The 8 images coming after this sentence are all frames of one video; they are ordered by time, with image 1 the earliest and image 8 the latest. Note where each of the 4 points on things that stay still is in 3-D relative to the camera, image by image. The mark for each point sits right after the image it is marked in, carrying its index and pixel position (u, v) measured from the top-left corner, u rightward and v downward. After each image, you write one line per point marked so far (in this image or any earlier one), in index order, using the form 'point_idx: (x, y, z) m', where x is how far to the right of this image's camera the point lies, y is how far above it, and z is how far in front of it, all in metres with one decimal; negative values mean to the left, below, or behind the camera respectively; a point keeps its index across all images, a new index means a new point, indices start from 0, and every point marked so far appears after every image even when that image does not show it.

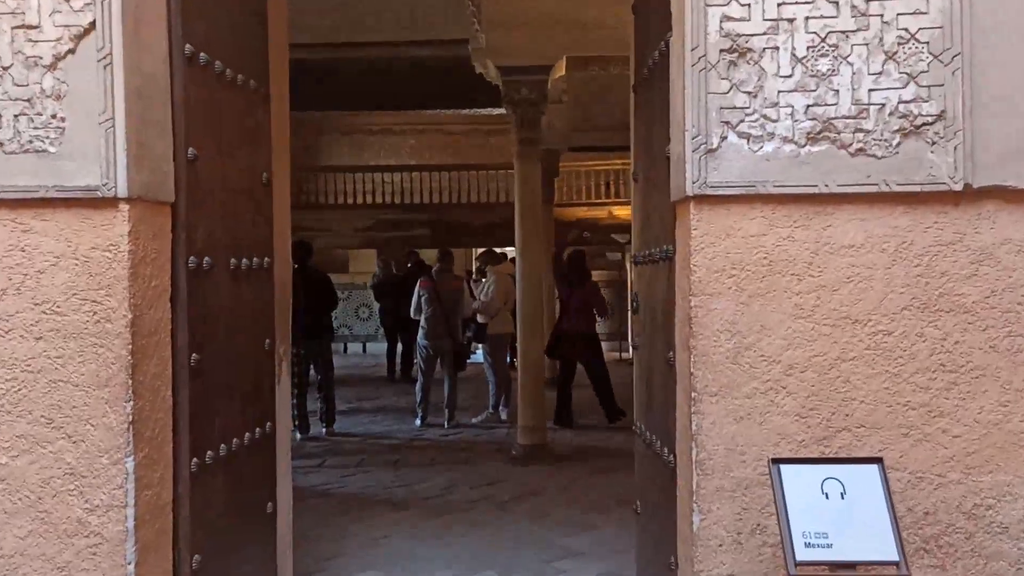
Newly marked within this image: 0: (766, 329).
0: (+0.6, -0.1, +2.2) m
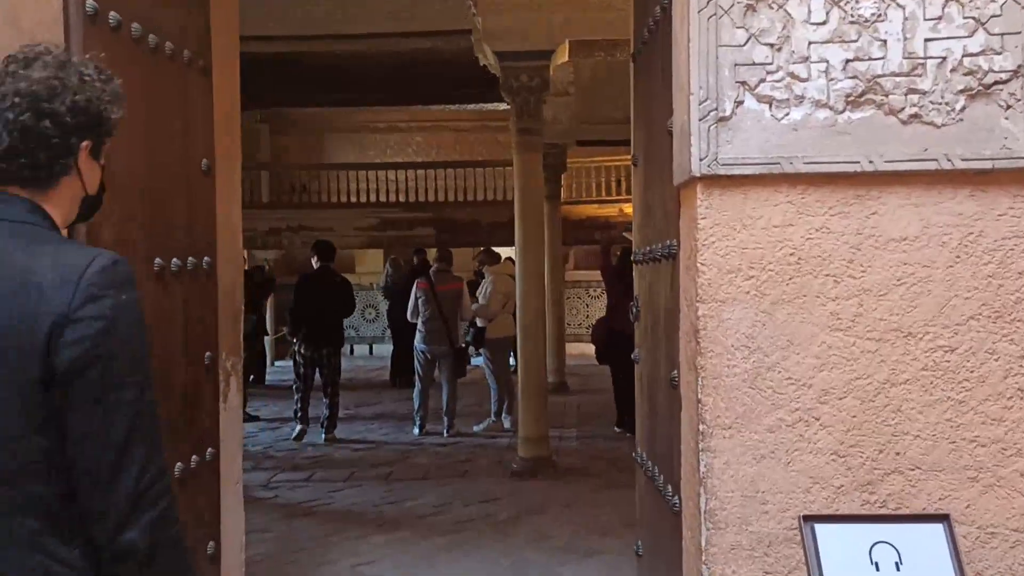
0: (+0.5, -0.1, +1.7) m
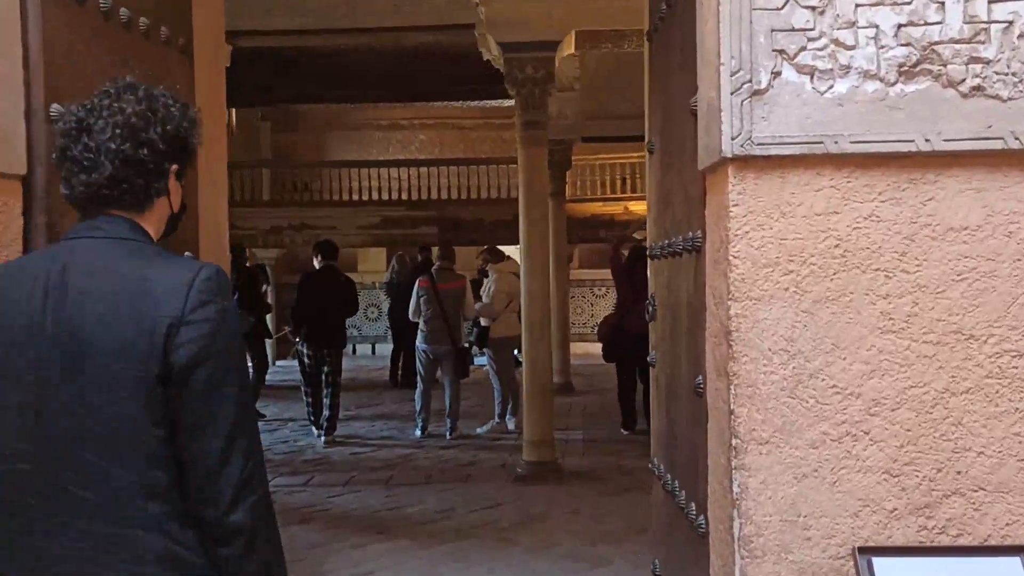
0: (+0.5, -0.1, +1.5) m
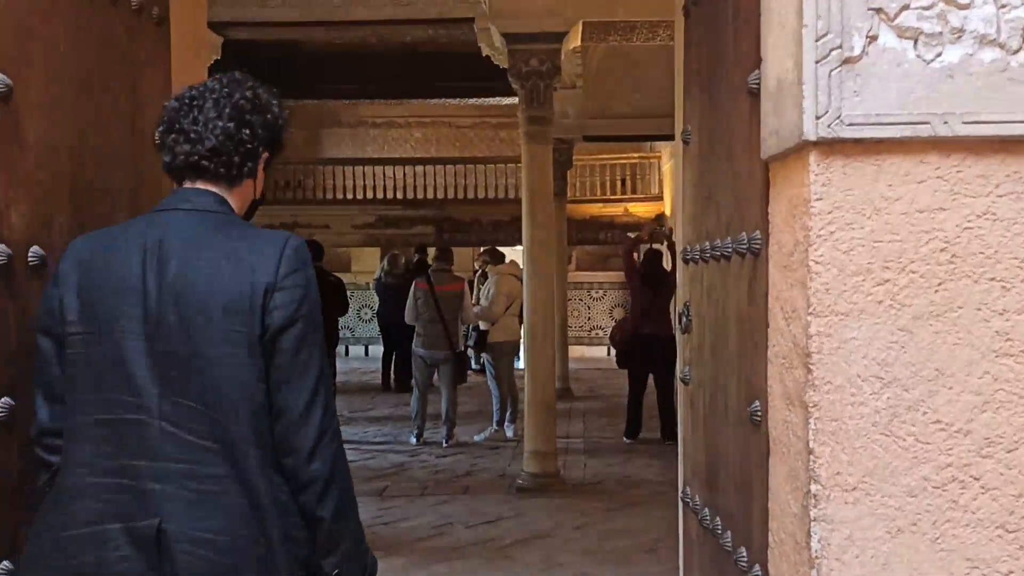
0: (+0.6, -0.1, +1.2) m
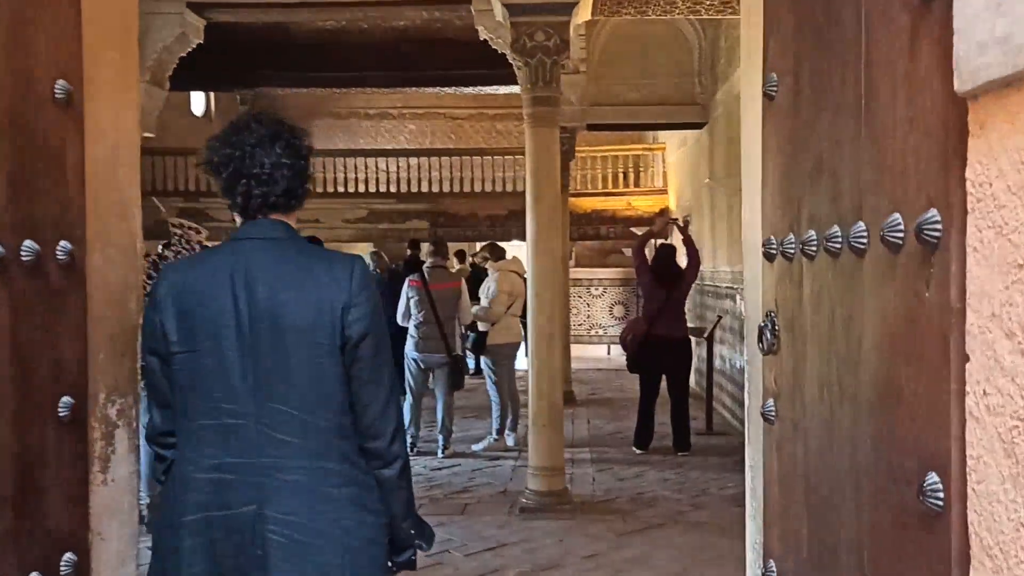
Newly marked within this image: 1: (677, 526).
0: (+0.6, -0.1, +0.7) m
1: (+0.9, -1.3, +5.0) m
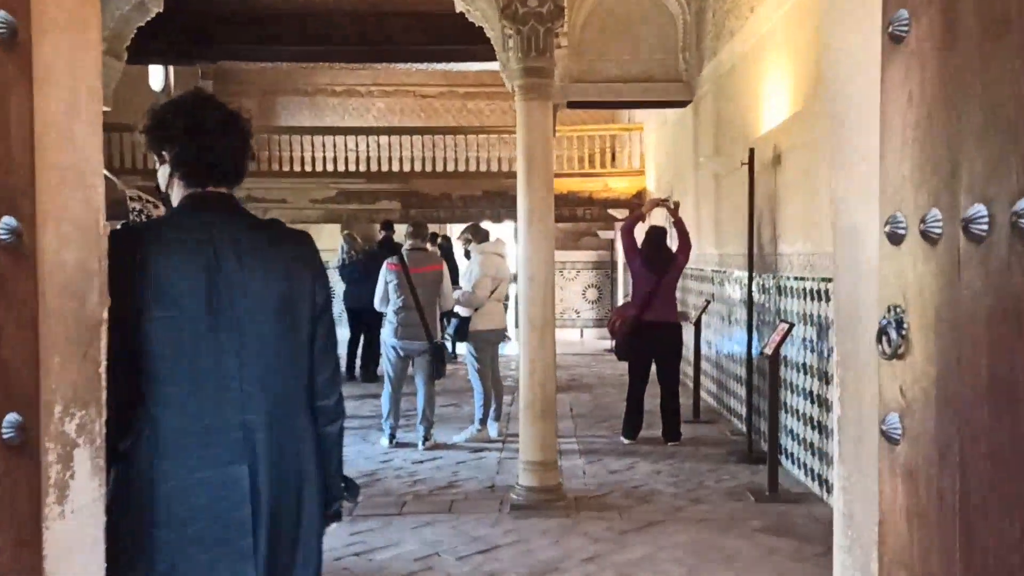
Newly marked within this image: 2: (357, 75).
0: (+0.7, -0.1, +0.4) m
1: (+0.8, -1.2, +4.7) m
2: (-2.8, +3.8, +16.7) m
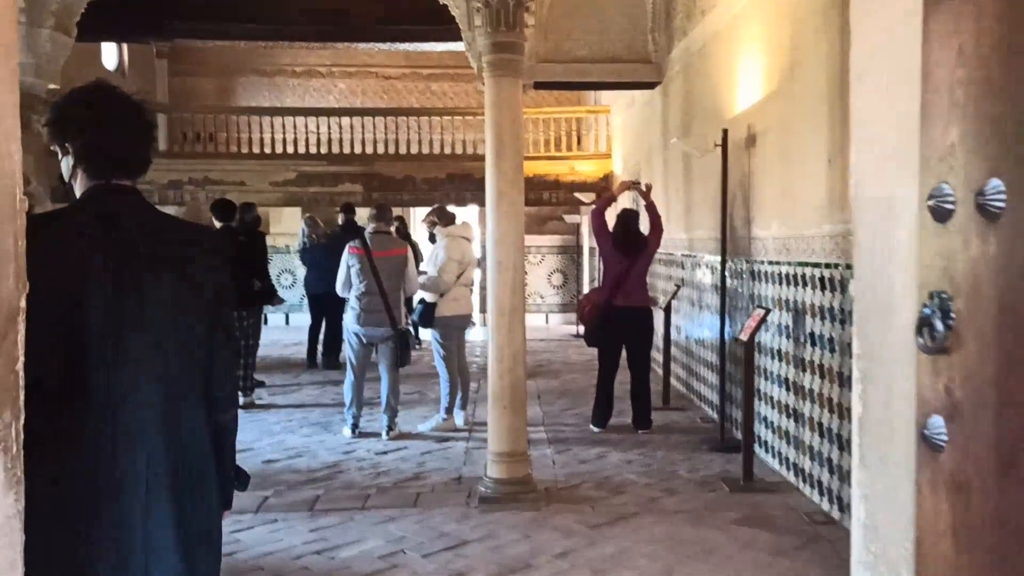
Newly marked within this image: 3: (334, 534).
0: (+0.8, -0.1, +0.2) m
1: (+0.7, -1.1, +4.6) m
2: (-3.4, +4.1, +16.3) m
3: (-0.8, -1.1, +4.3) m
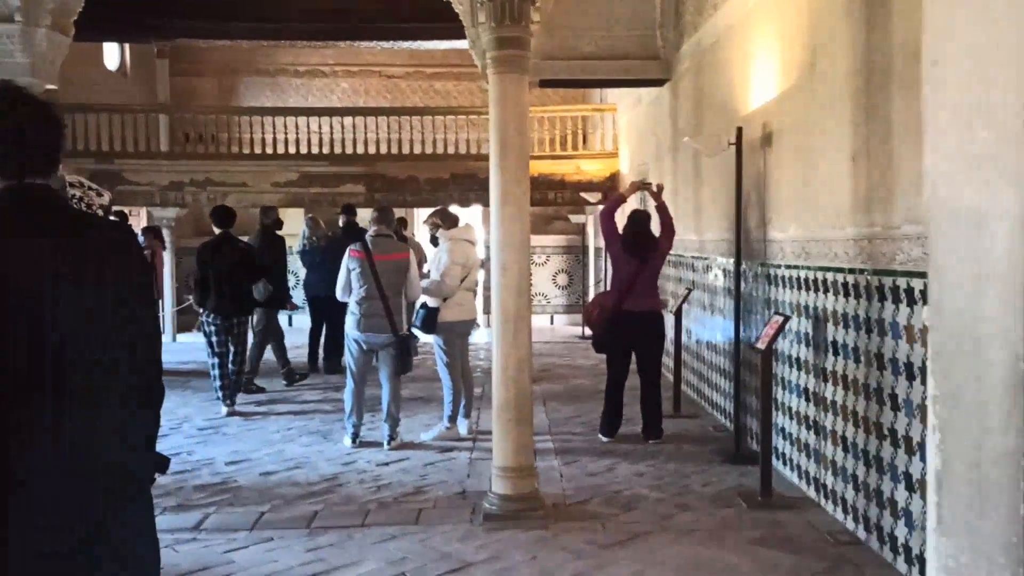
0: (+0.8, -0.2, 0.0) m
1: (+0.7, -1.2, +4.4) m
2: (-3.3, +4.0, +16.1) m
3: (-0.8, -1.2, +4.1) m
